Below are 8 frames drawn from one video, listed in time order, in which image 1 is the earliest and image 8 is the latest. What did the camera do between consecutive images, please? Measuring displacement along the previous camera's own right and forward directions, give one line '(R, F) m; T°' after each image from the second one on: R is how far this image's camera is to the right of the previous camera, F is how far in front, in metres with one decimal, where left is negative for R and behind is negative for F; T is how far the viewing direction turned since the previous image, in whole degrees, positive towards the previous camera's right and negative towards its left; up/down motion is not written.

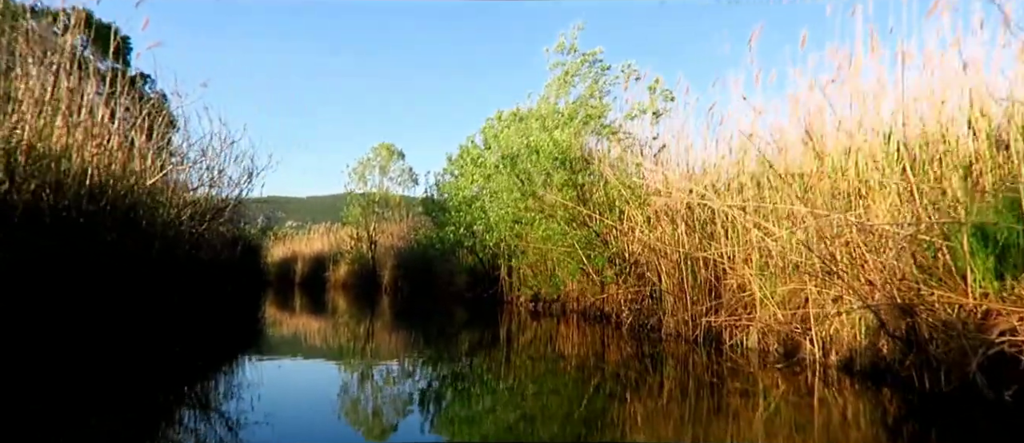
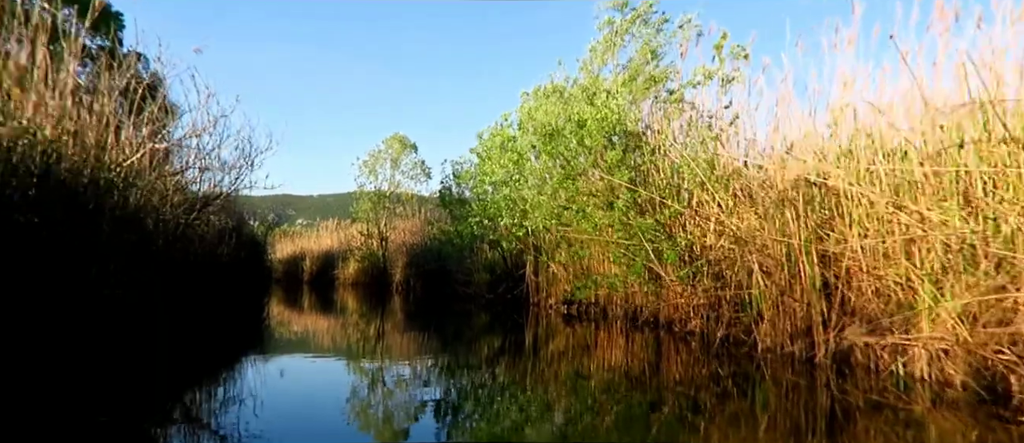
(-0.4, +1.6) m; -1°
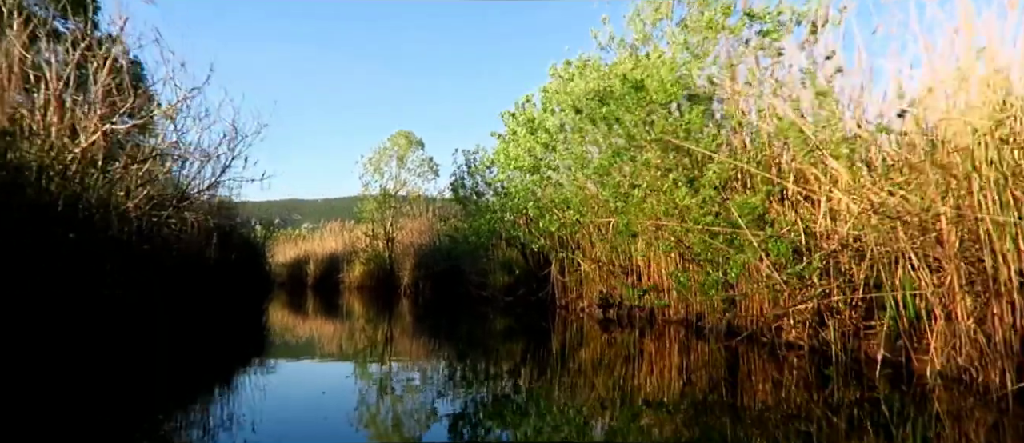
(-0.4, +1.6) m; 0°
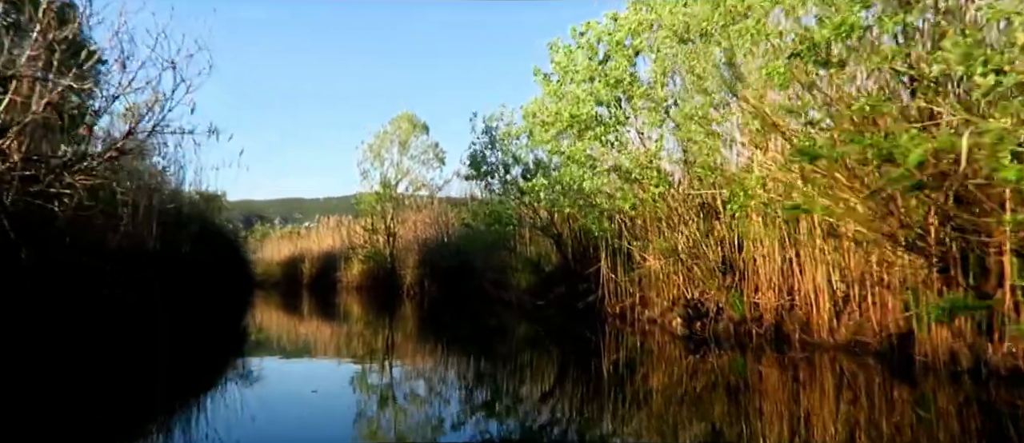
(-0.6, +3.0) m; 0°
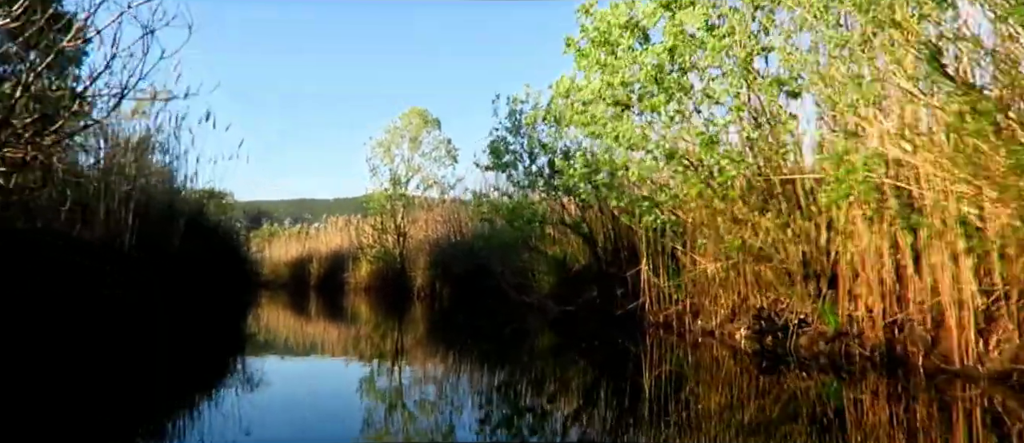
(-0.3, +1.2) m; -1°
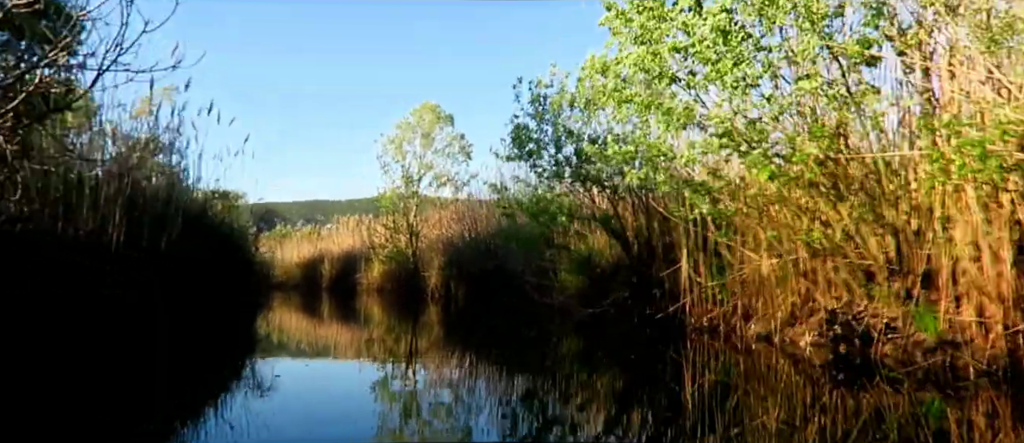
(-0.2, +0.8) m; -1°
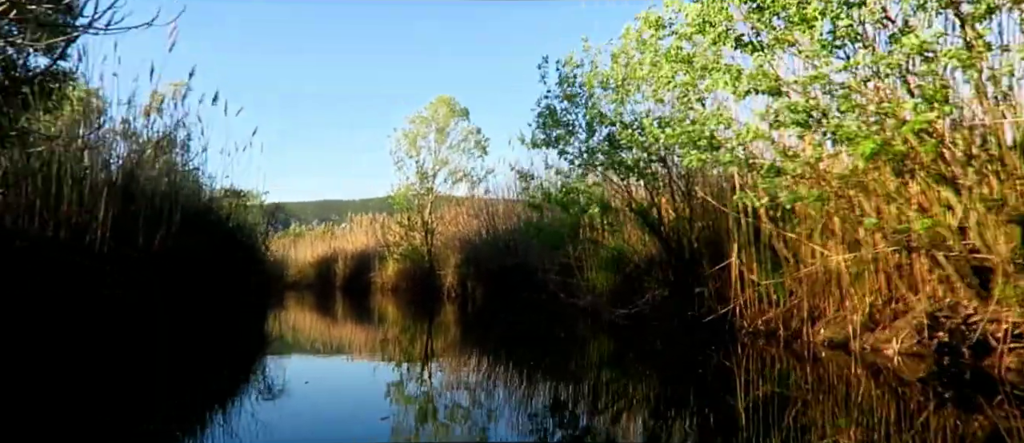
(-0.2, +0.8) m; -1°
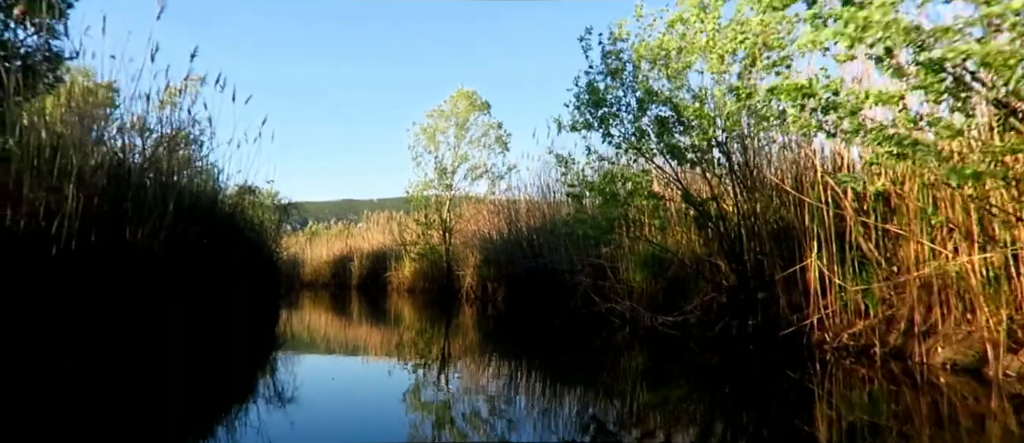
(-0.2, +1.0) m; -2°
